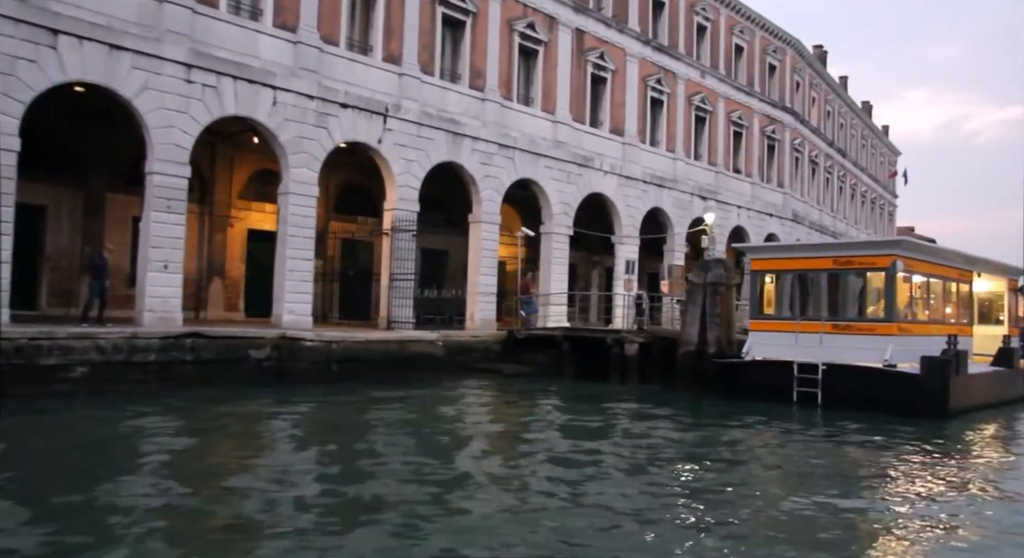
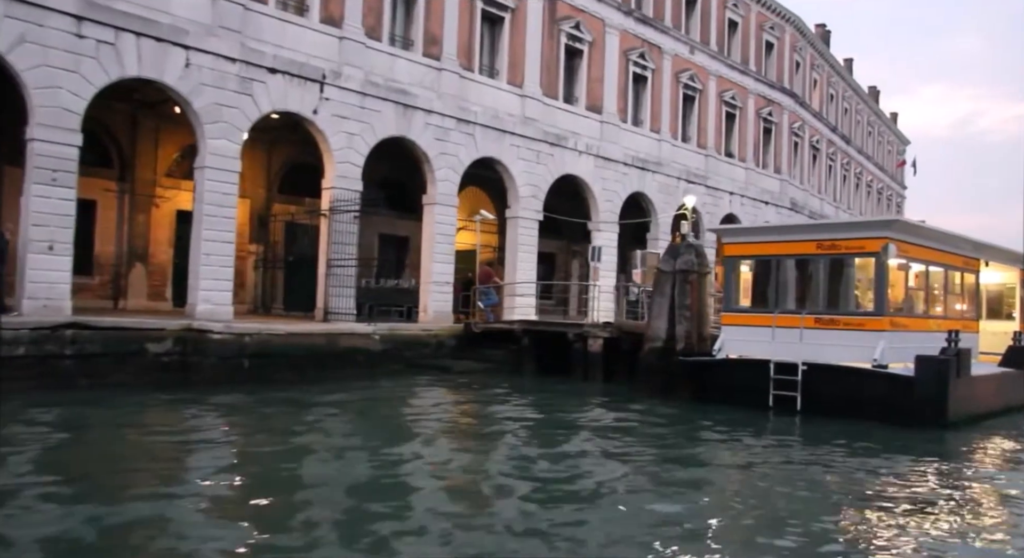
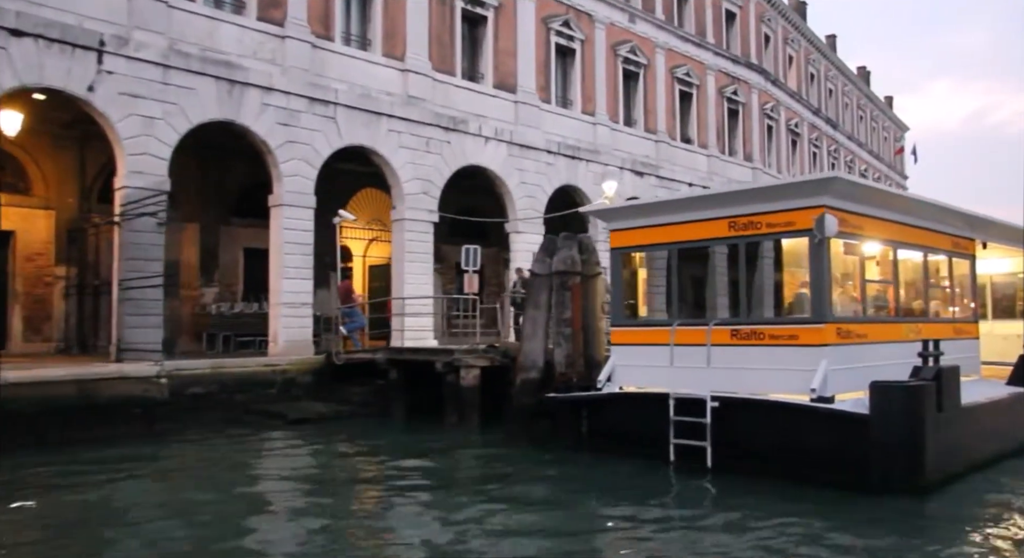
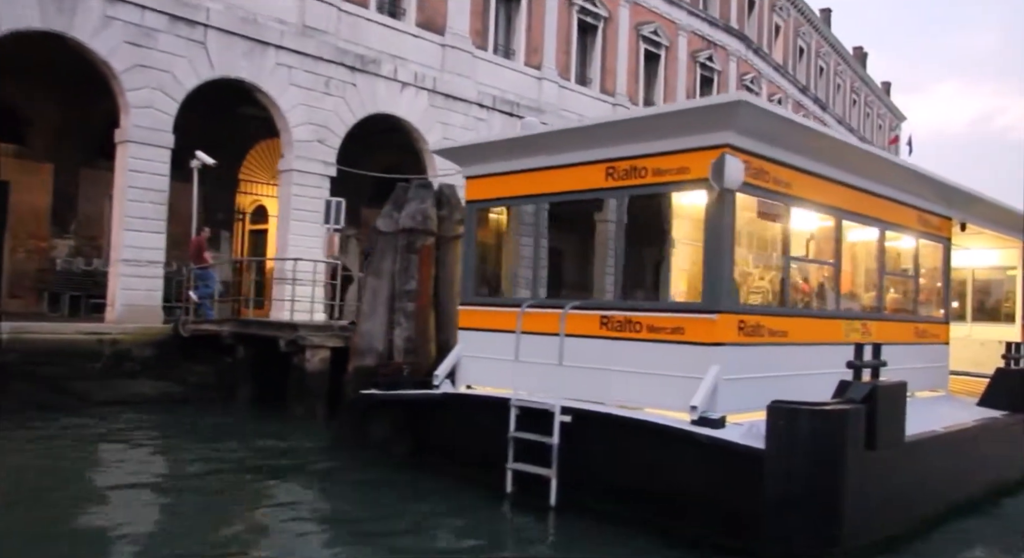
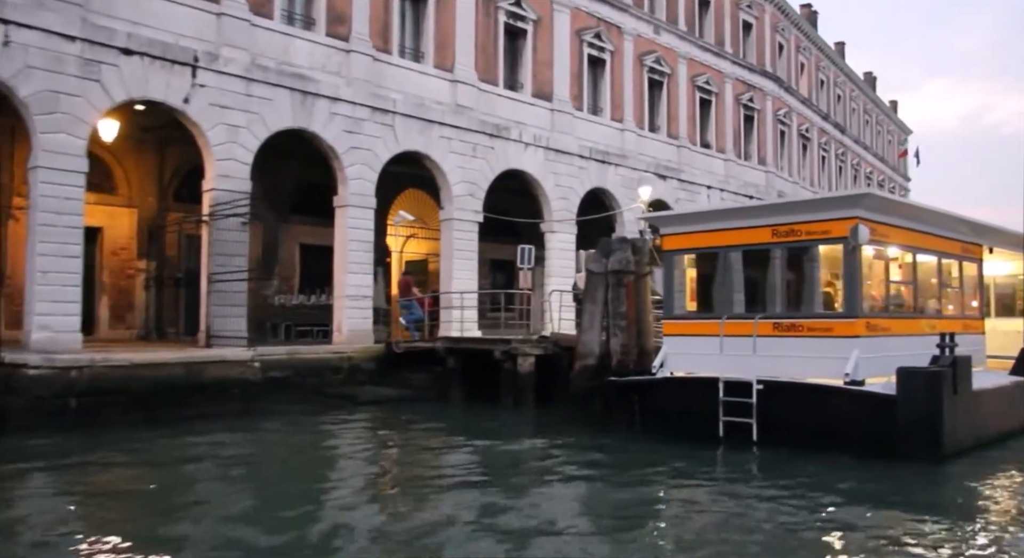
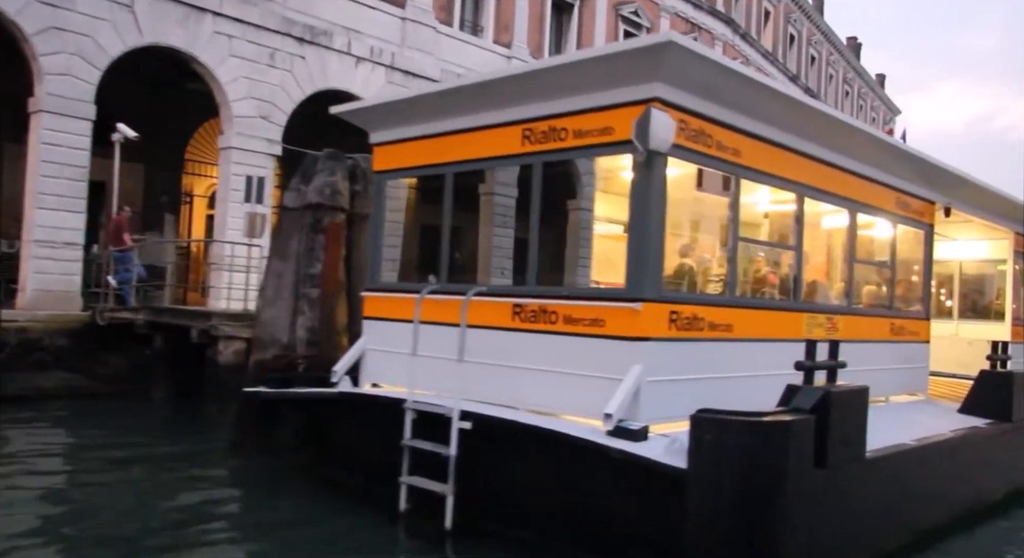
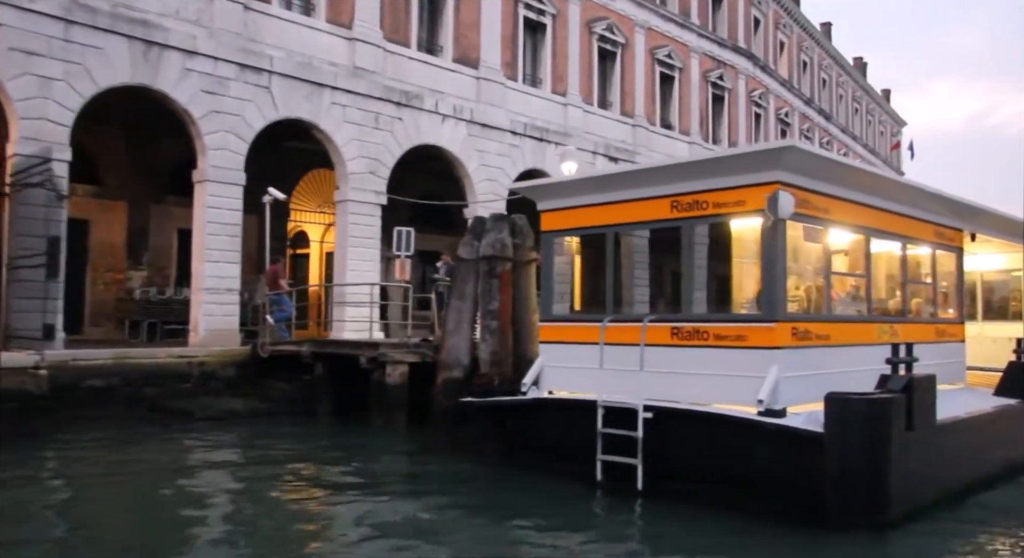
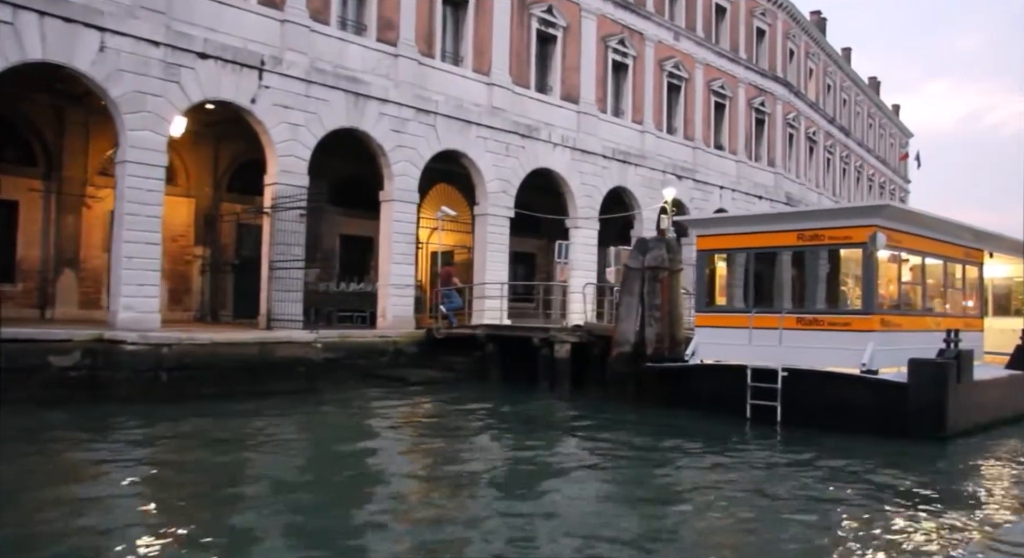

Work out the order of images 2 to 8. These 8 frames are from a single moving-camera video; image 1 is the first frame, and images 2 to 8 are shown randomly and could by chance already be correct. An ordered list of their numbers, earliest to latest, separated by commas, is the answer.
2, 8, 5, 3, 7, 4, 6
